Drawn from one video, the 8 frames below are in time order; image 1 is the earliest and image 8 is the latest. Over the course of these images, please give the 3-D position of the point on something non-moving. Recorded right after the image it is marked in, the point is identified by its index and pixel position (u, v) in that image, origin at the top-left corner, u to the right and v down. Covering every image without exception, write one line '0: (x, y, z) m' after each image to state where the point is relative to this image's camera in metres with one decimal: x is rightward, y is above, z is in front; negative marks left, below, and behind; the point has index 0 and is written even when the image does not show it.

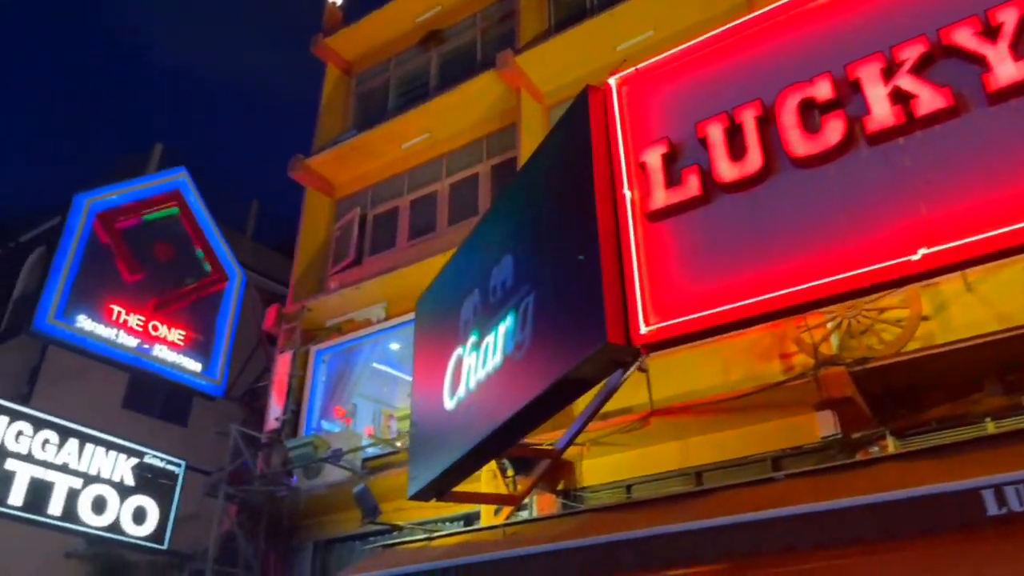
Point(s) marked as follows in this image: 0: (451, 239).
0: (-1.1, +0.8, +13.5) m
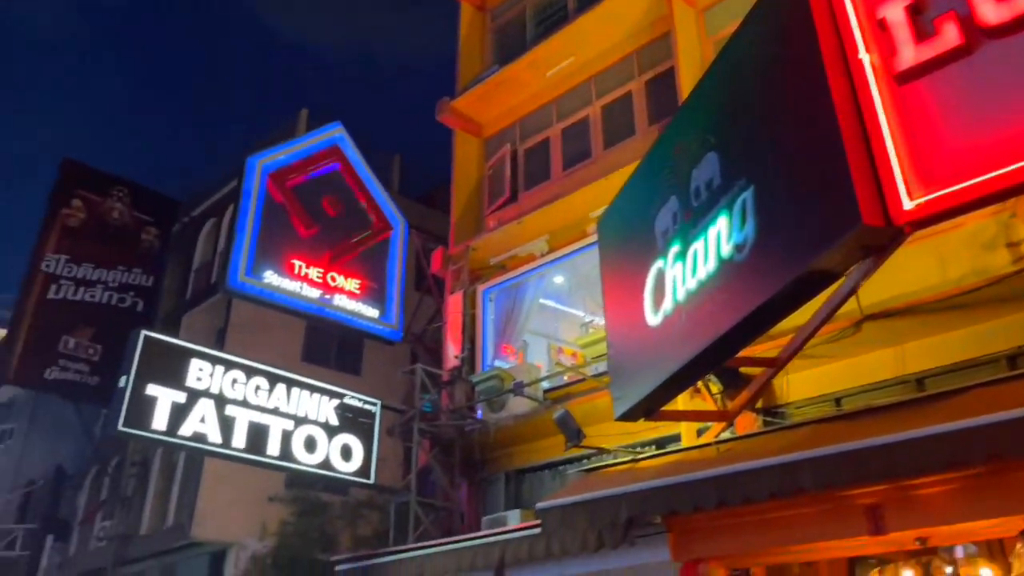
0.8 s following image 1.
0: (+1.6, +2.1, +13.0) m
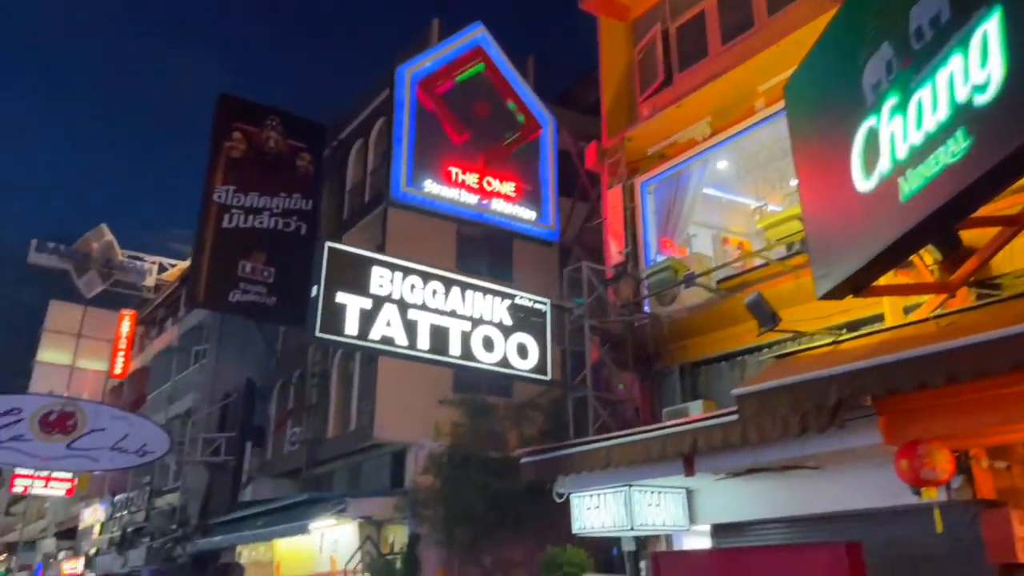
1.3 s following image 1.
0: (+4.0, +3.9, +11.9) m
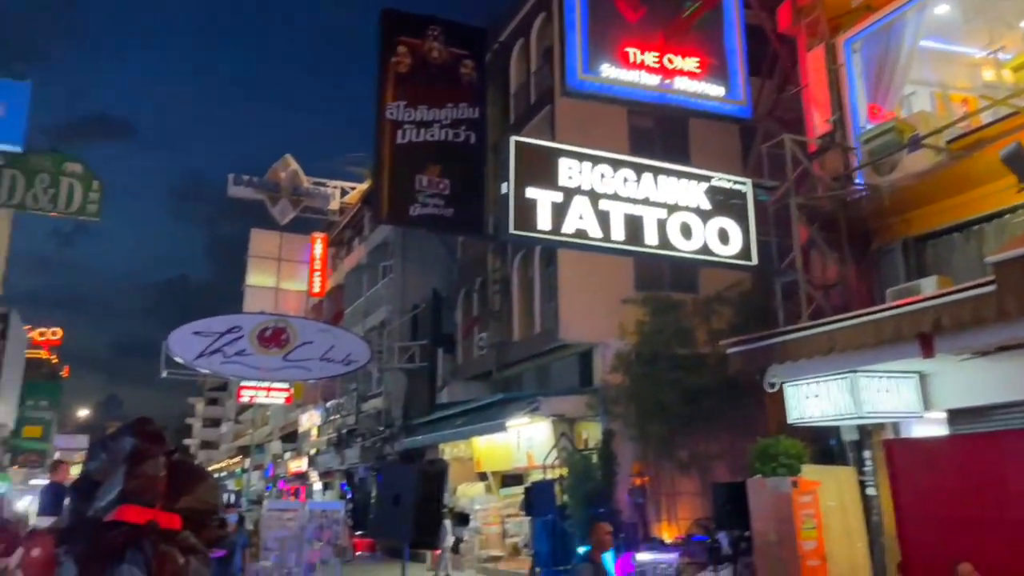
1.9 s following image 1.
0: (+6.4, +5.8, +9.9) m
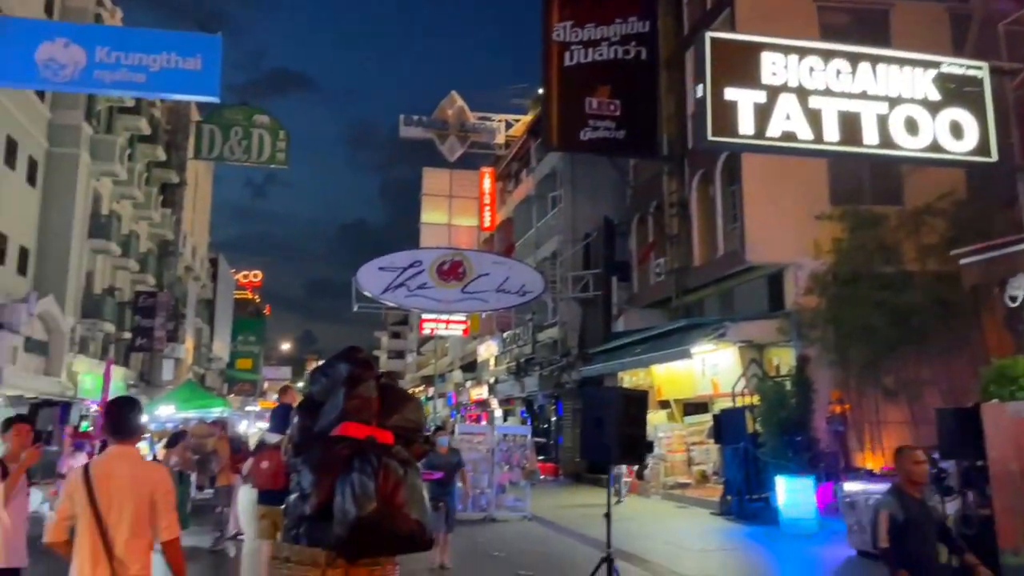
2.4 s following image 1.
0: (+8.3, +7.0, +7.4) m
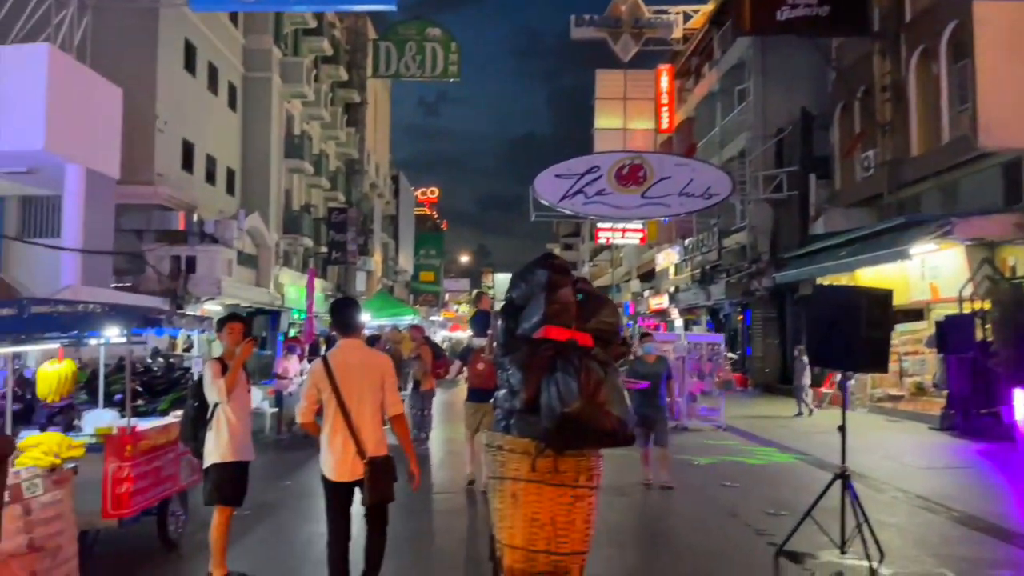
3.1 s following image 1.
0: (+9.6, +7.9, +4.0) m
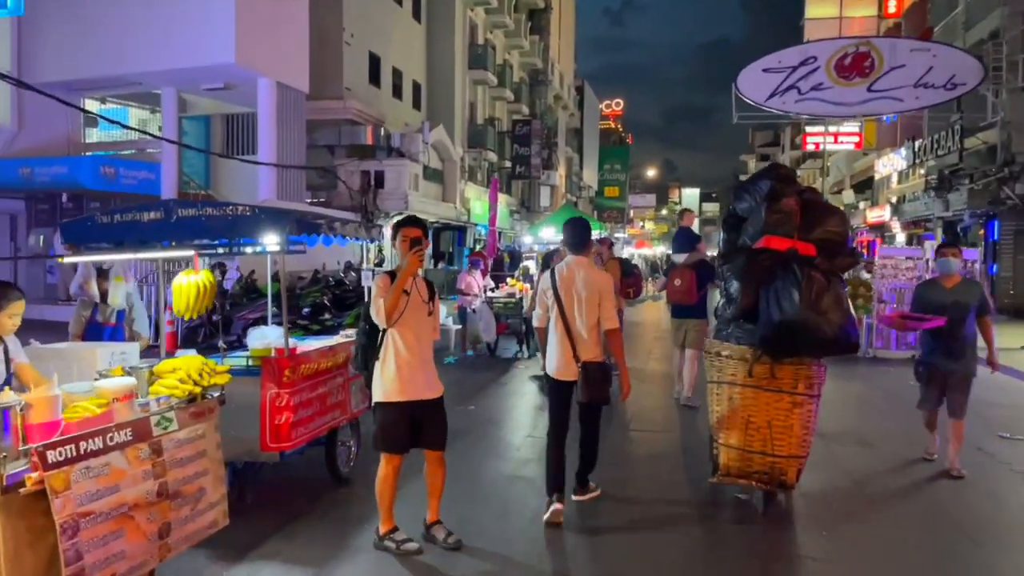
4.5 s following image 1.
0: (+10.2, +8.2, -0.4) m
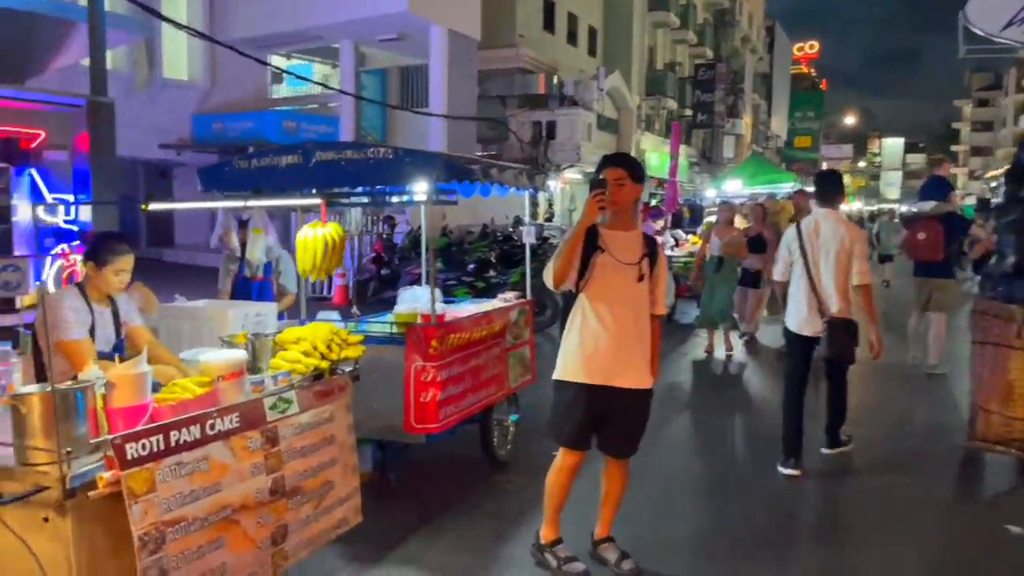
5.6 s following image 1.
0: (+9.9, +7.8, -3.8) m
